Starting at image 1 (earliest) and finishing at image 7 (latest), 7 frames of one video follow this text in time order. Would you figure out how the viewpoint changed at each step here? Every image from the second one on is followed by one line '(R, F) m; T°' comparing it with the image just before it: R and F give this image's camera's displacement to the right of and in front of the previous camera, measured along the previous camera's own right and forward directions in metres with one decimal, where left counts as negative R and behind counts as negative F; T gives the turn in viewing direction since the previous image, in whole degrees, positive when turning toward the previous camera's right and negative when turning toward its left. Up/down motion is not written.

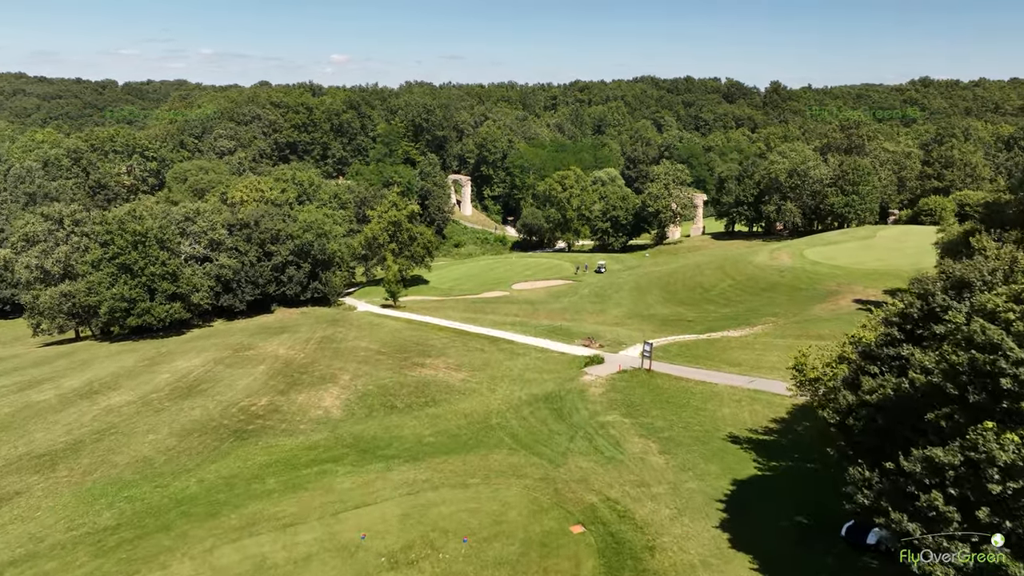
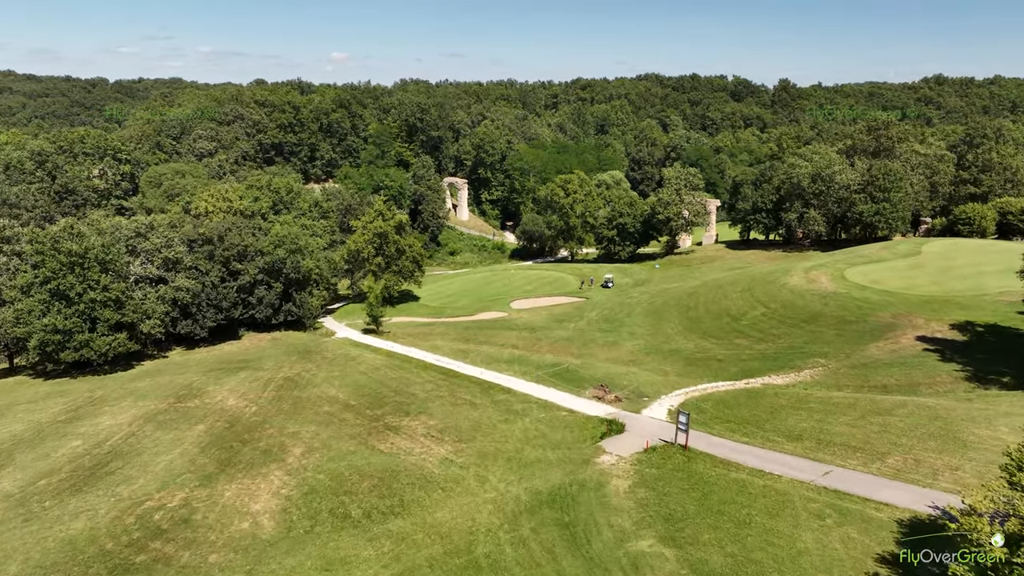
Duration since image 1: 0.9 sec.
(+0.1, +6.8) m; 0°
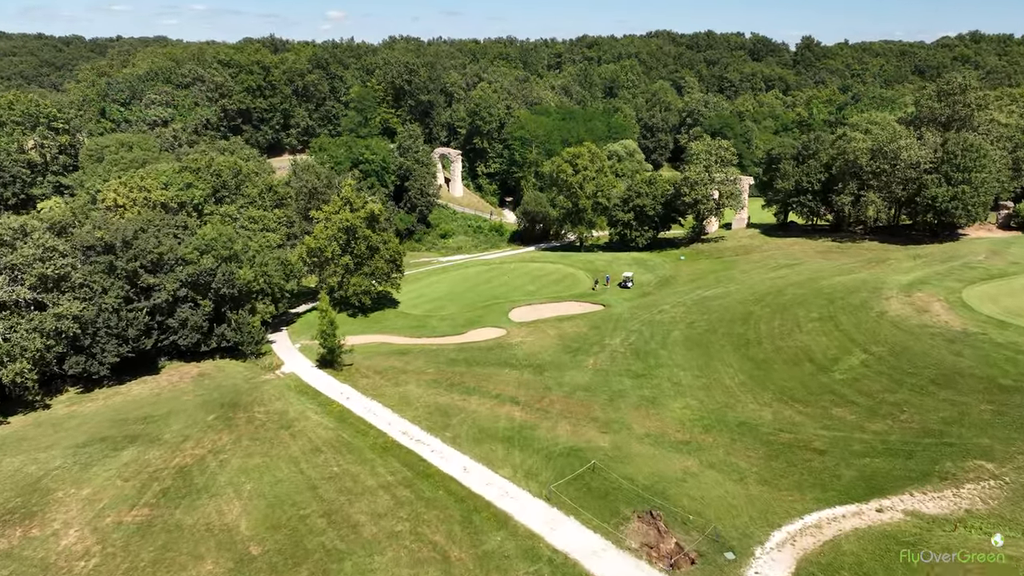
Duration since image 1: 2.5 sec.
(+0.1, +12.5) m; 0°
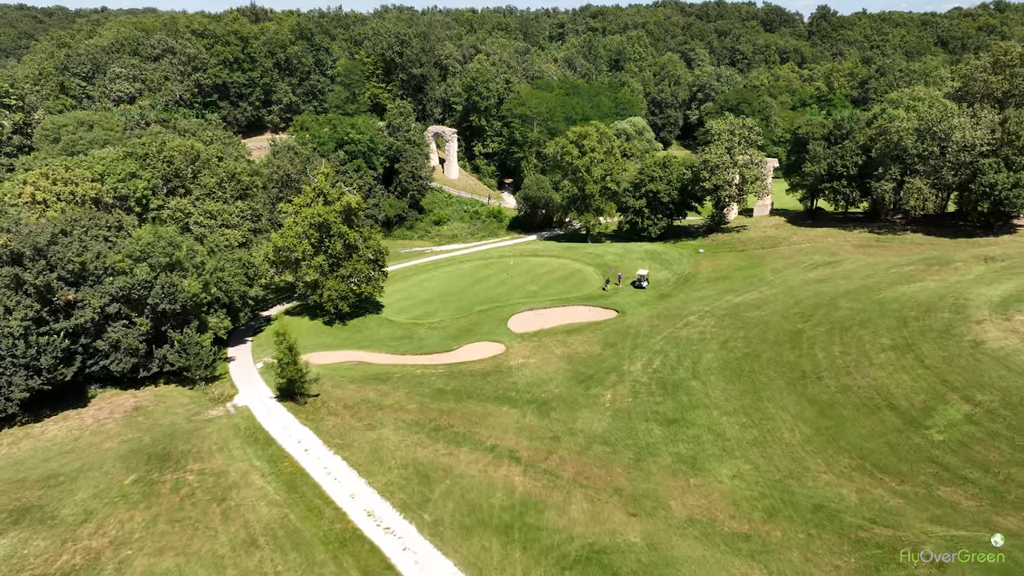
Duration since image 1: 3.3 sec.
(0.0, +7.2) m; 0°
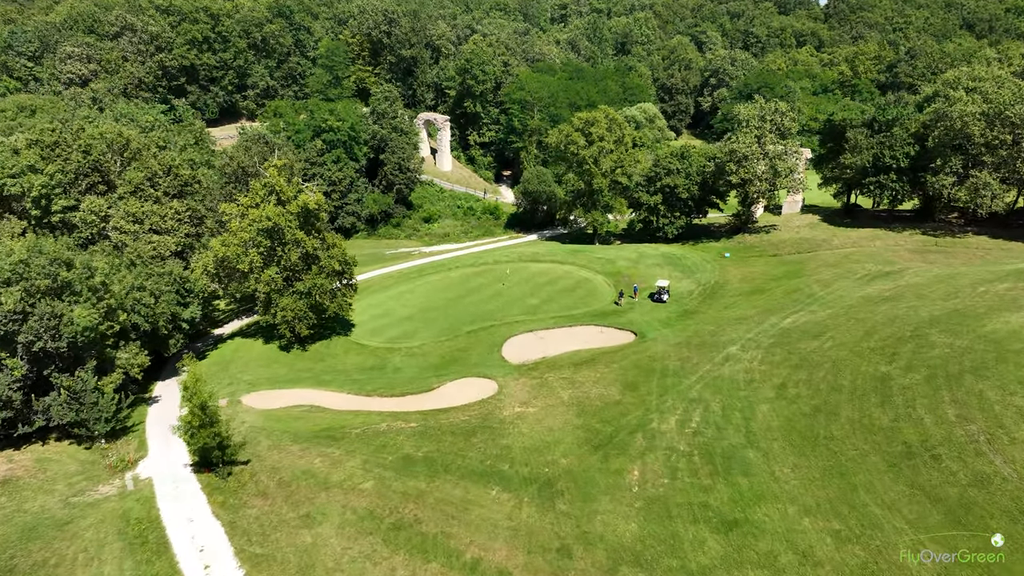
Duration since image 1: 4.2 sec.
(+0.3, +8.5) m; 0°
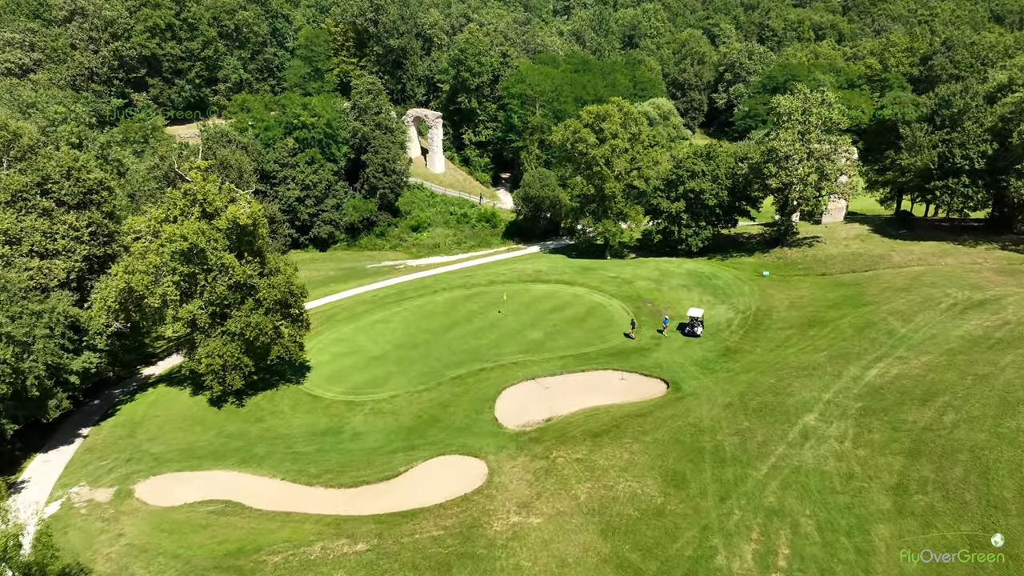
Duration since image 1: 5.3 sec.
(+0.2, +8.9) m; 0°
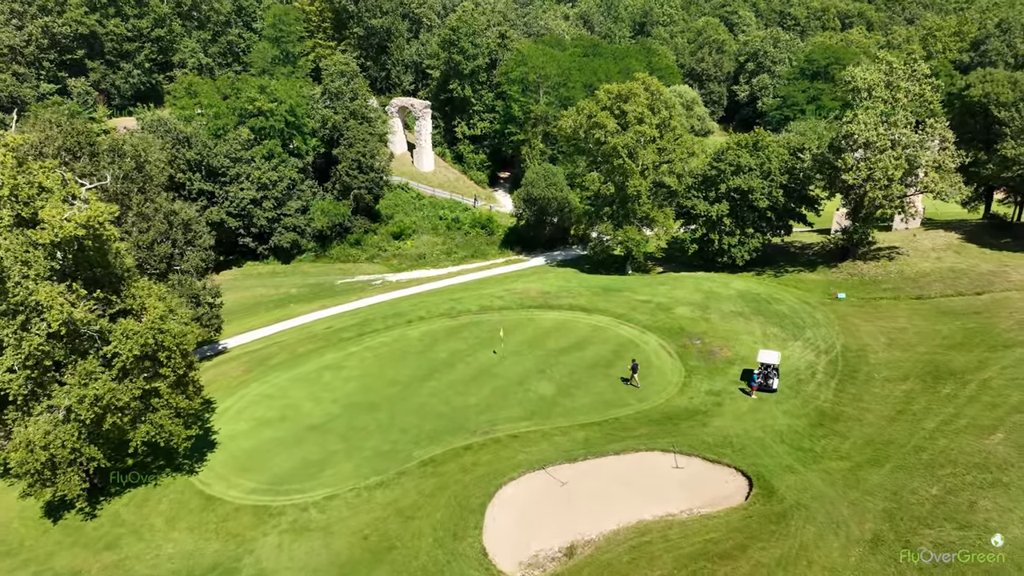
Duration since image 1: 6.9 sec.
(0.0, +11.0) m; 0°
